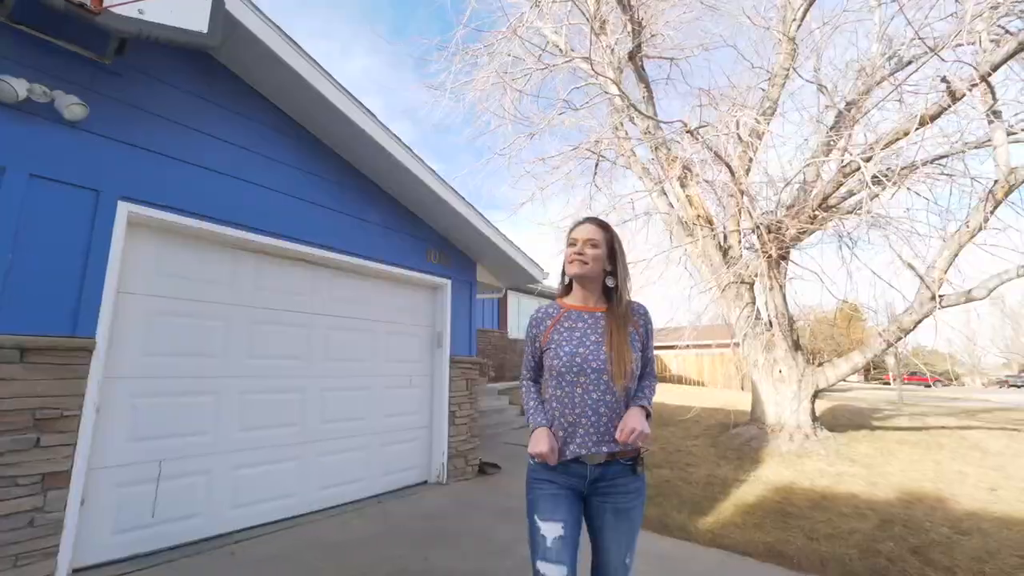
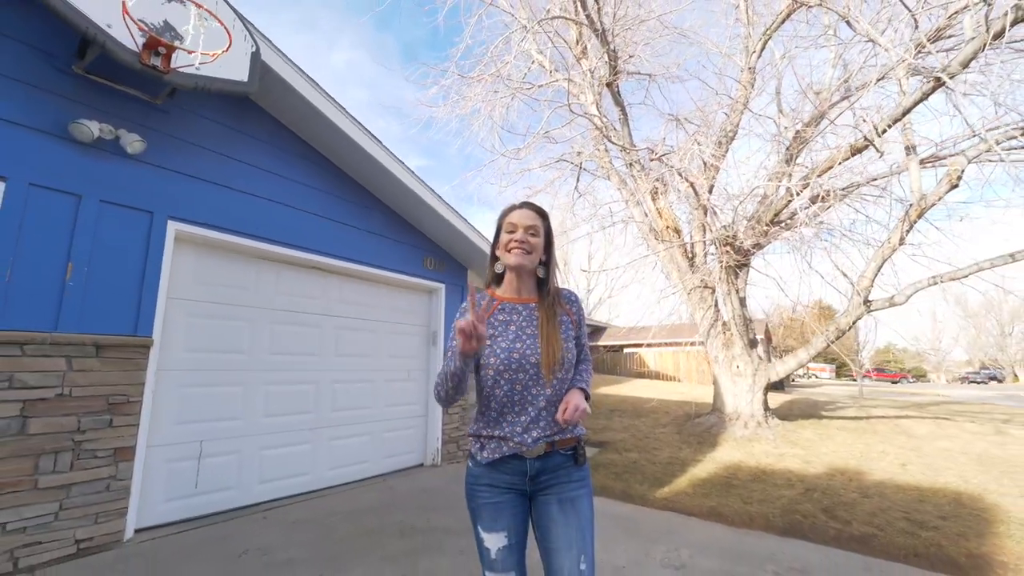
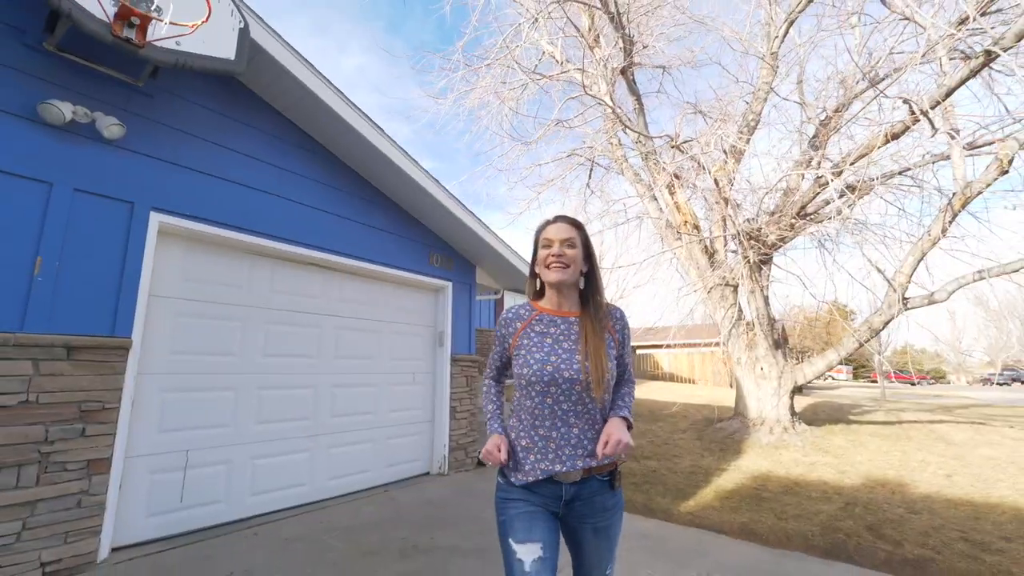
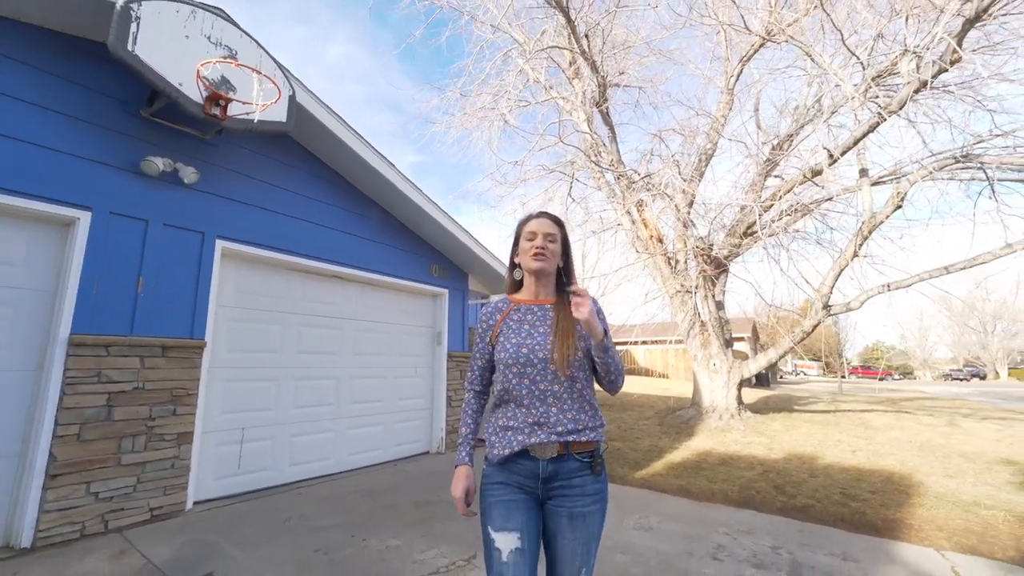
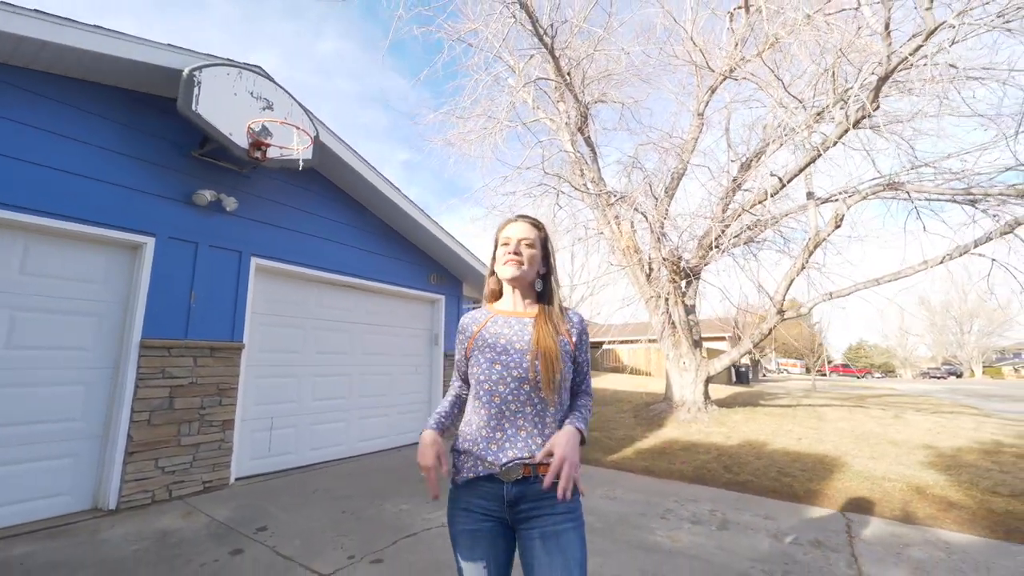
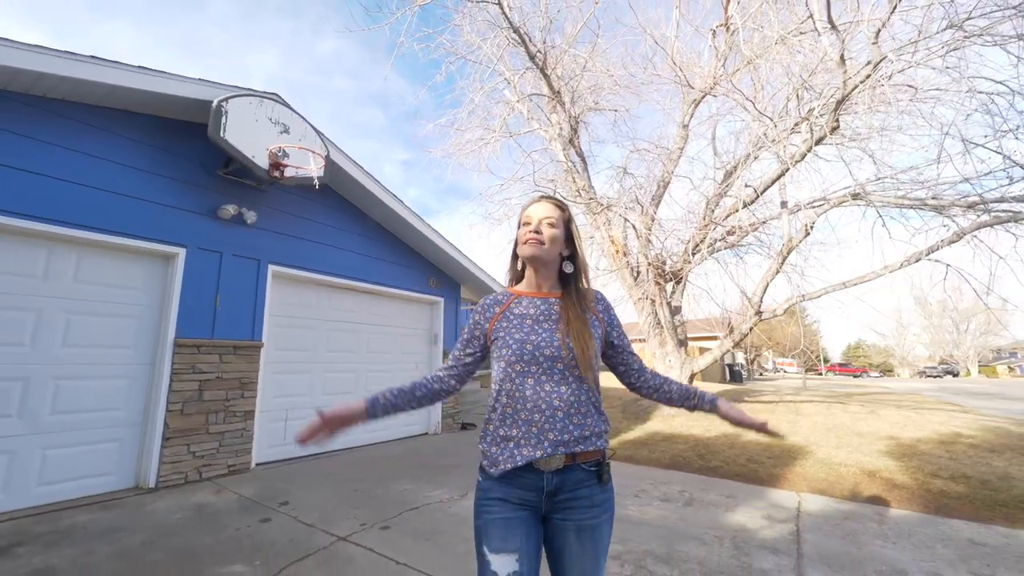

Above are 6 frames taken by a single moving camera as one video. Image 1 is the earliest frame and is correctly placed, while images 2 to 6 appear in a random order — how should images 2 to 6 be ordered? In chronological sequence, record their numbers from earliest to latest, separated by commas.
3, 2, 4, 5, 6
